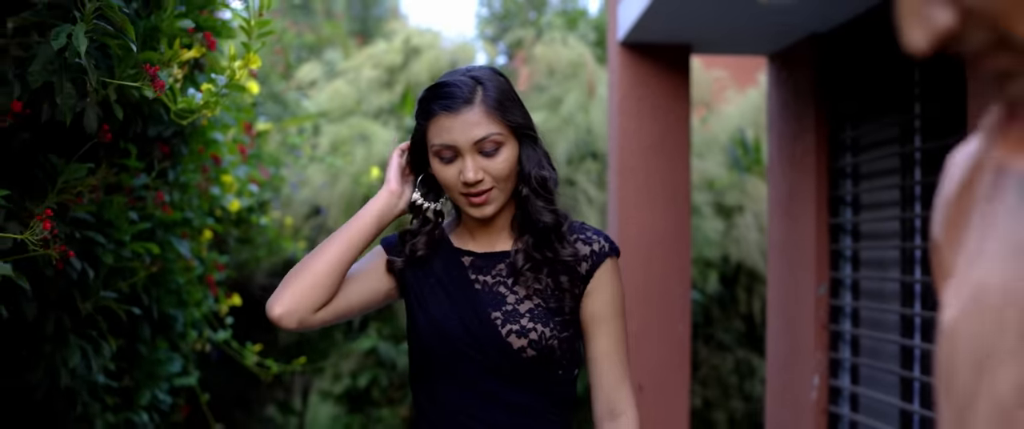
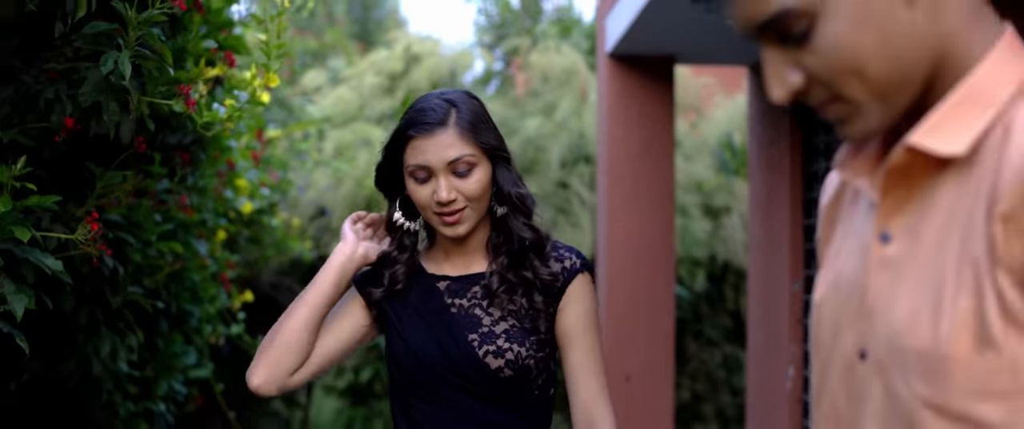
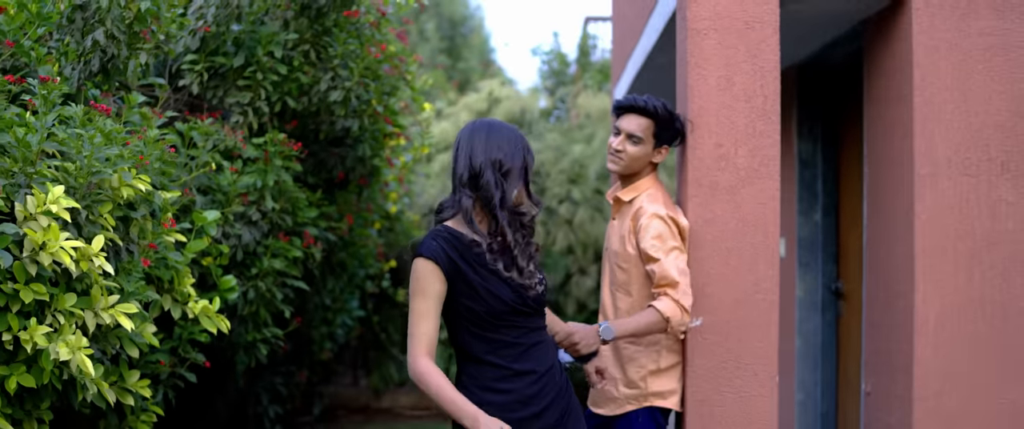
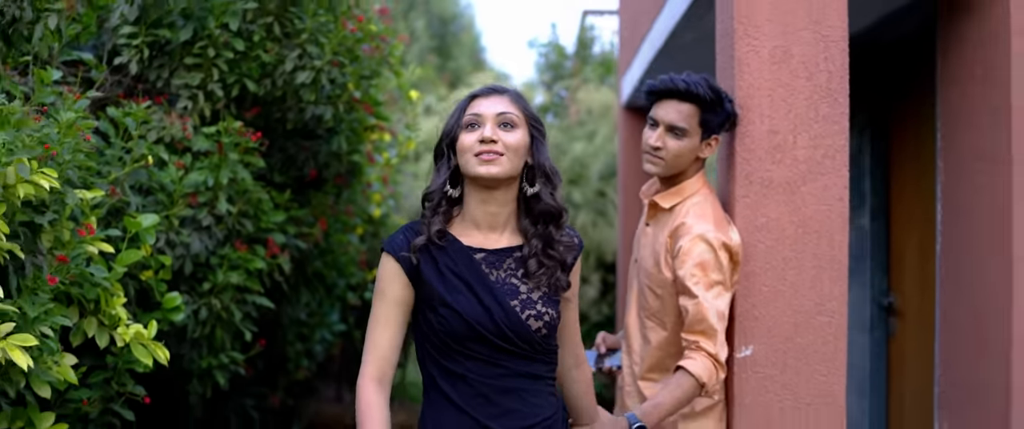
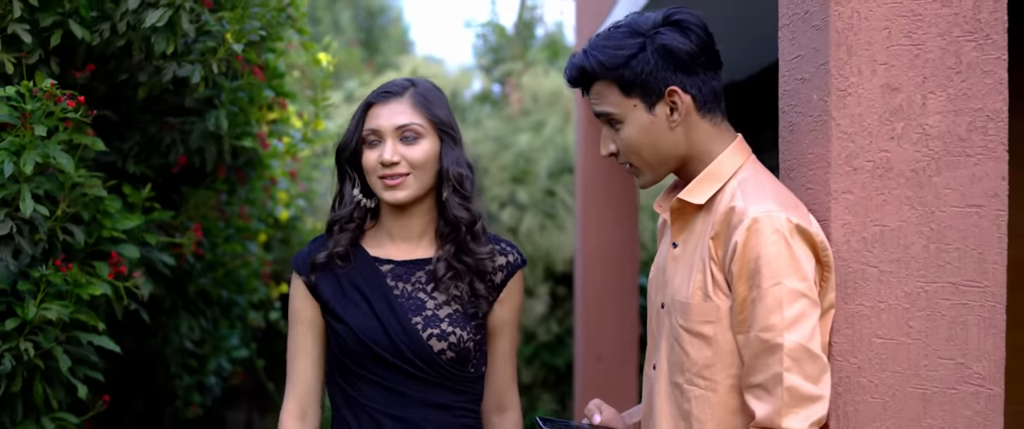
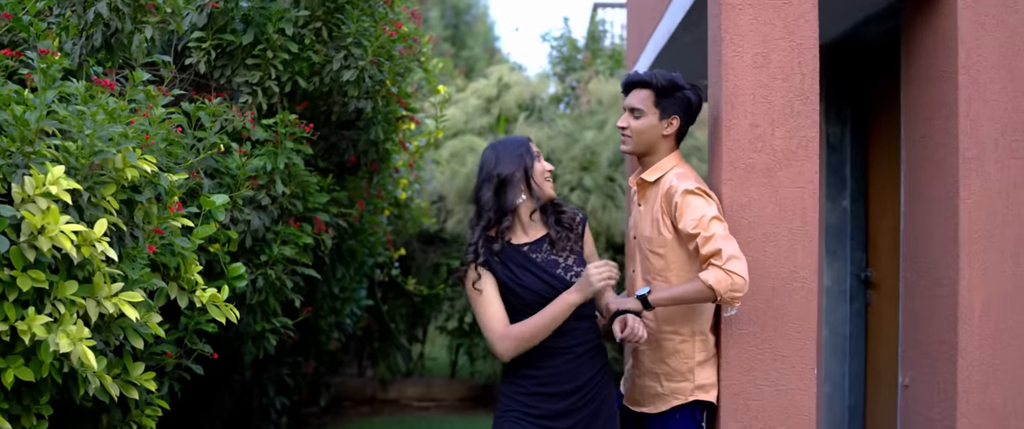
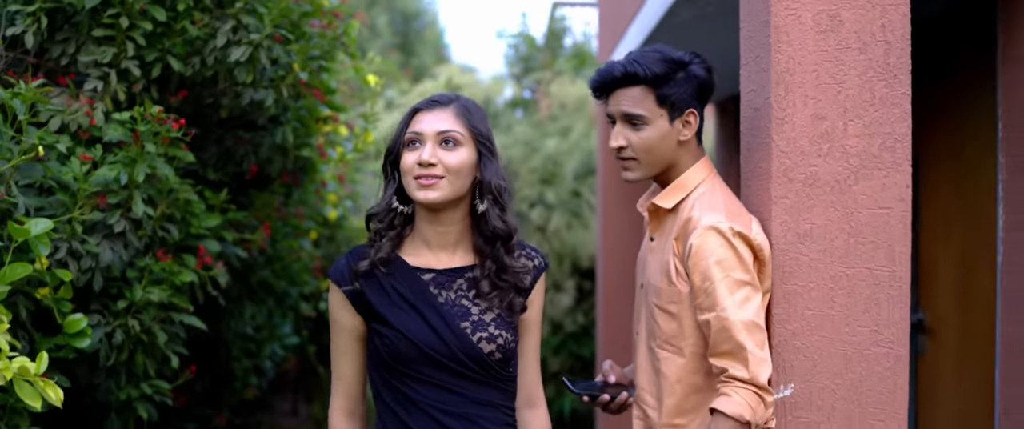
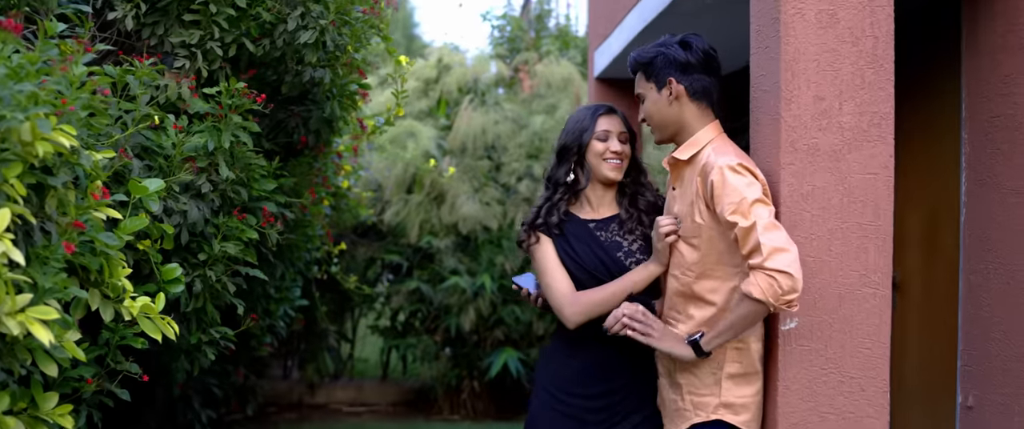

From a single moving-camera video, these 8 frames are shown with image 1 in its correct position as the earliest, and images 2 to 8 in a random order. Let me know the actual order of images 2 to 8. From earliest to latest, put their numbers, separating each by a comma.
2, 5, 7, 4, 3, 6, 8
